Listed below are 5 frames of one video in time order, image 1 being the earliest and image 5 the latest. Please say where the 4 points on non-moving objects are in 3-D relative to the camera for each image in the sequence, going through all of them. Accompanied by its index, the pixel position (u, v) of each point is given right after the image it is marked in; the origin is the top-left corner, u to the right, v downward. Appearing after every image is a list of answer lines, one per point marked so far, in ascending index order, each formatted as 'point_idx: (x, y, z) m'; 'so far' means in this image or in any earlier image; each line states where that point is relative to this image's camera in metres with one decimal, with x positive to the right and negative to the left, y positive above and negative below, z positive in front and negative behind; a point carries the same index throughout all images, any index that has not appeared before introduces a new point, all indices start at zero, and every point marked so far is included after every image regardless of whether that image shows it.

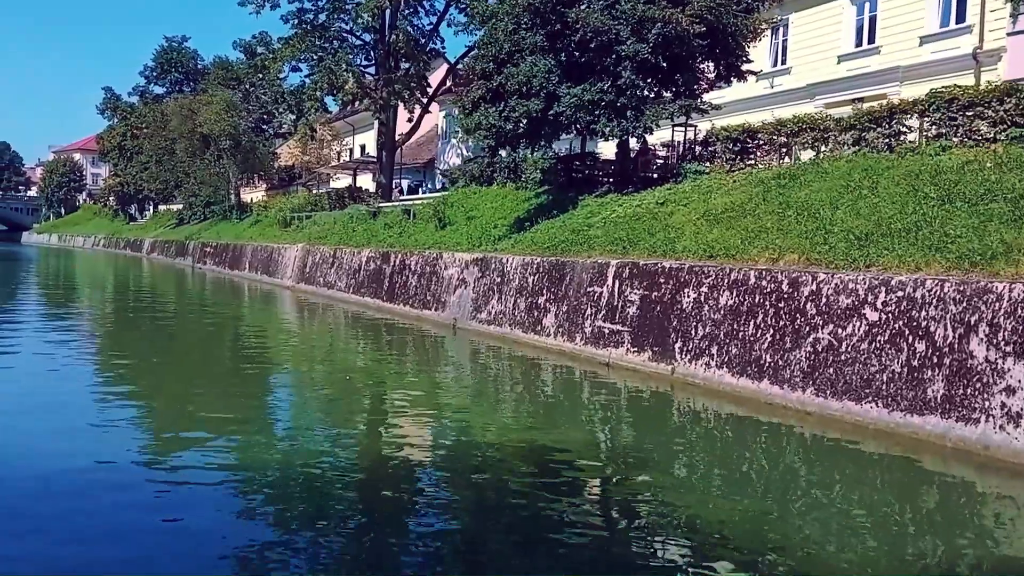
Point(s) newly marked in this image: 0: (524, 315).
0: (+0.2, -0.5, +18.4) m
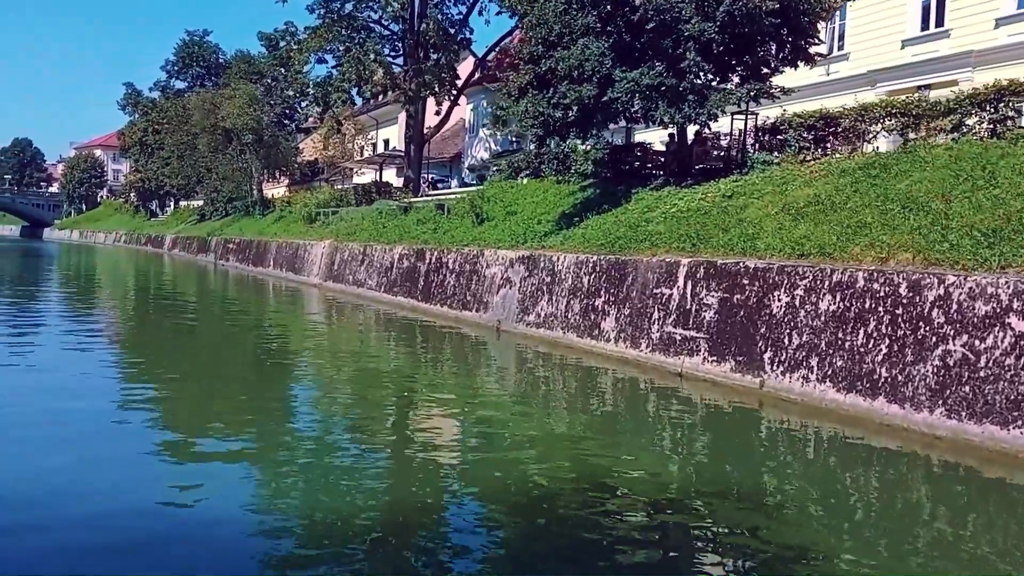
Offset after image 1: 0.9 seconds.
0: (+1.3, -0.6, +16.9) m
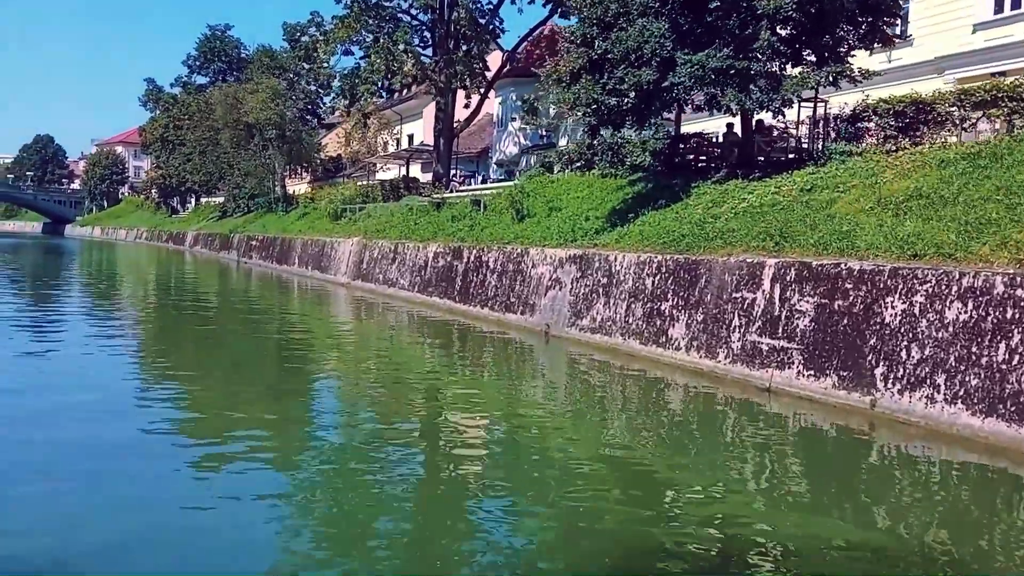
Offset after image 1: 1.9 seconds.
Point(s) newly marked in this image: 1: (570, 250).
0: (+2.2, -0.6, +15.4) m
1: (+1.2, +0.8, +18.6) m
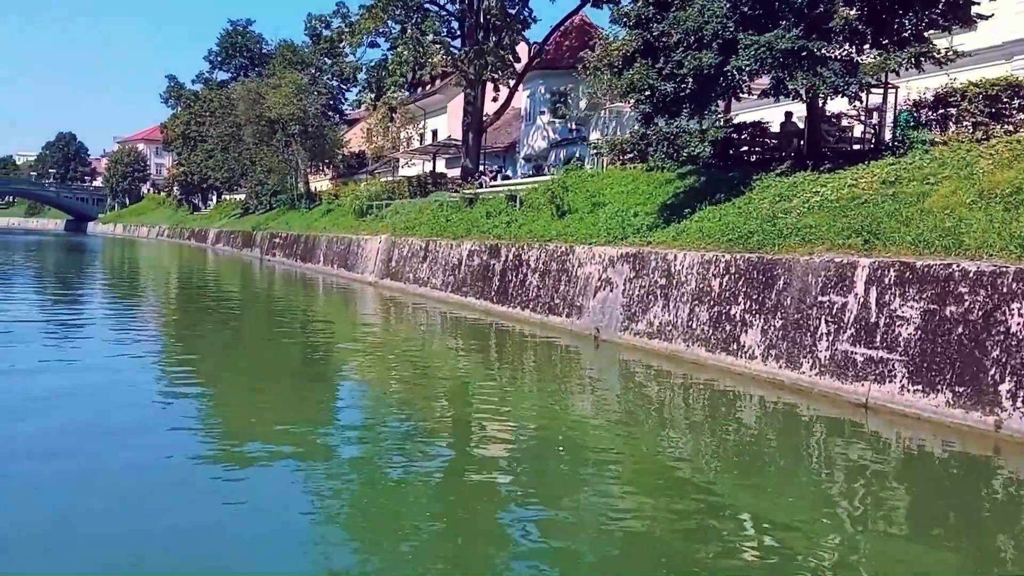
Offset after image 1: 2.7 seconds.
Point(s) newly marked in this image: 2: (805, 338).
0: (+3.1, -0.6, +14.1) m
1: (+2.2, +0.8, +17.4) m
2: (+3.9, -0.6, +12.1) m
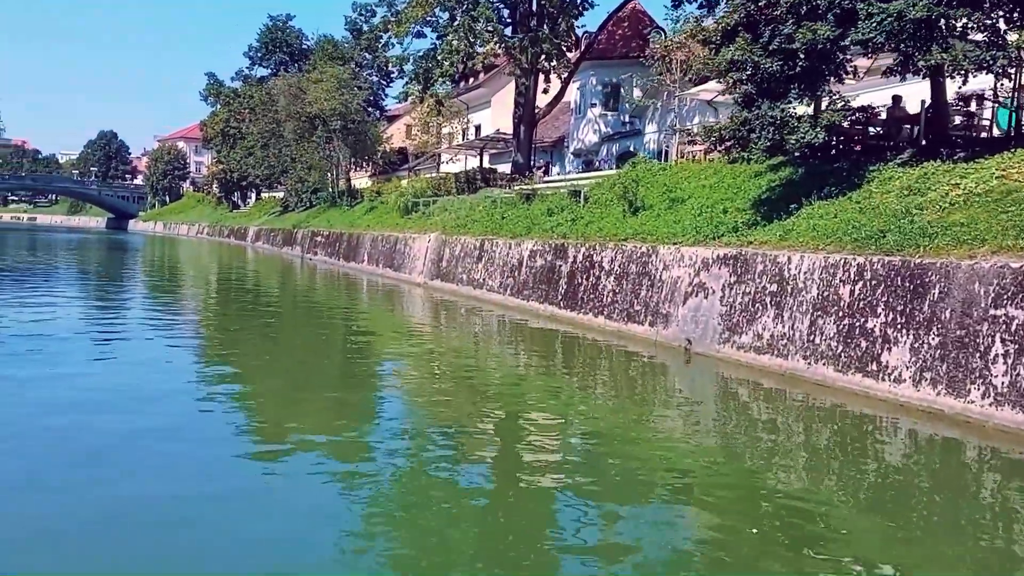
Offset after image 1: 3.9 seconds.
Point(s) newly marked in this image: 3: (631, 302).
0: (+4.3, -0.7, +12.1) m
1: (+3.5, +0.7, +15.4) m
2: (+5.1, -0.7, +10.0) m
3: (+2.4, -0.3, +17.5) m
